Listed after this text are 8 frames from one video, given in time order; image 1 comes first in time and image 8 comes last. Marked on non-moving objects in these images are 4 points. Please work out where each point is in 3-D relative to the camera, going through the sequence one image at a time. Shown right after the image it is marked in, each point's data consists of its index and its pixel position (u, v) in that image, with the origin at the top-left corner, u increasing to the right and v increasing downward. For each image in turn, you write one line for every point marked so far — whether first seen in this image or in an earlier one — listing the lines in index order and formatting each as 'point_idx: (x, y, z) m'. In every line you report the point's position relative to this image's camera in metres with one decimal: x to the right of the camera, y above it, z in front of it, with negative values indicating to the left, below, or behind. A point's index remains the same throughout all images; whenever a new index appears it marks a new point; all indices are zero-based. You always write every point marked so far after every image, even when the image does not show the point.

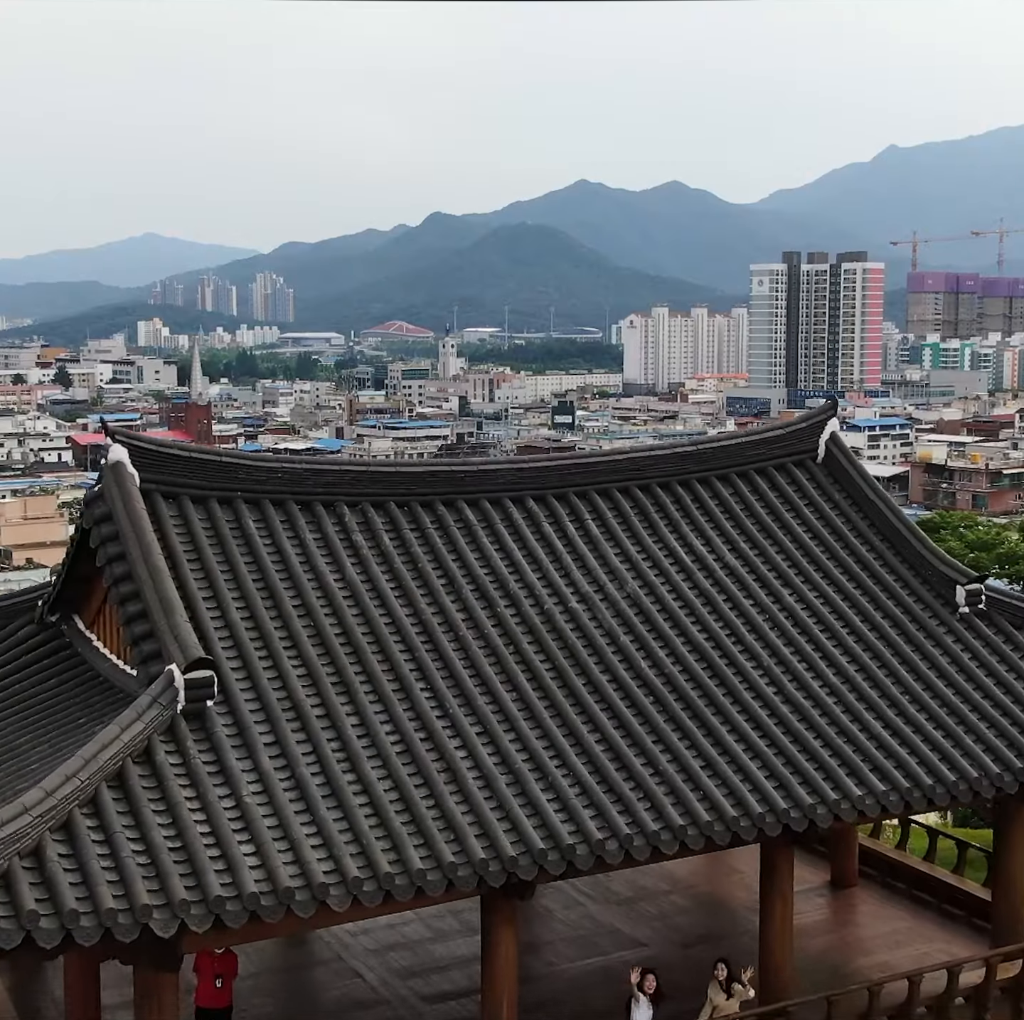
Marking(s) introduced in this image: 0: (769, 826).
0: (+1.4, -1.8, +7.9) m
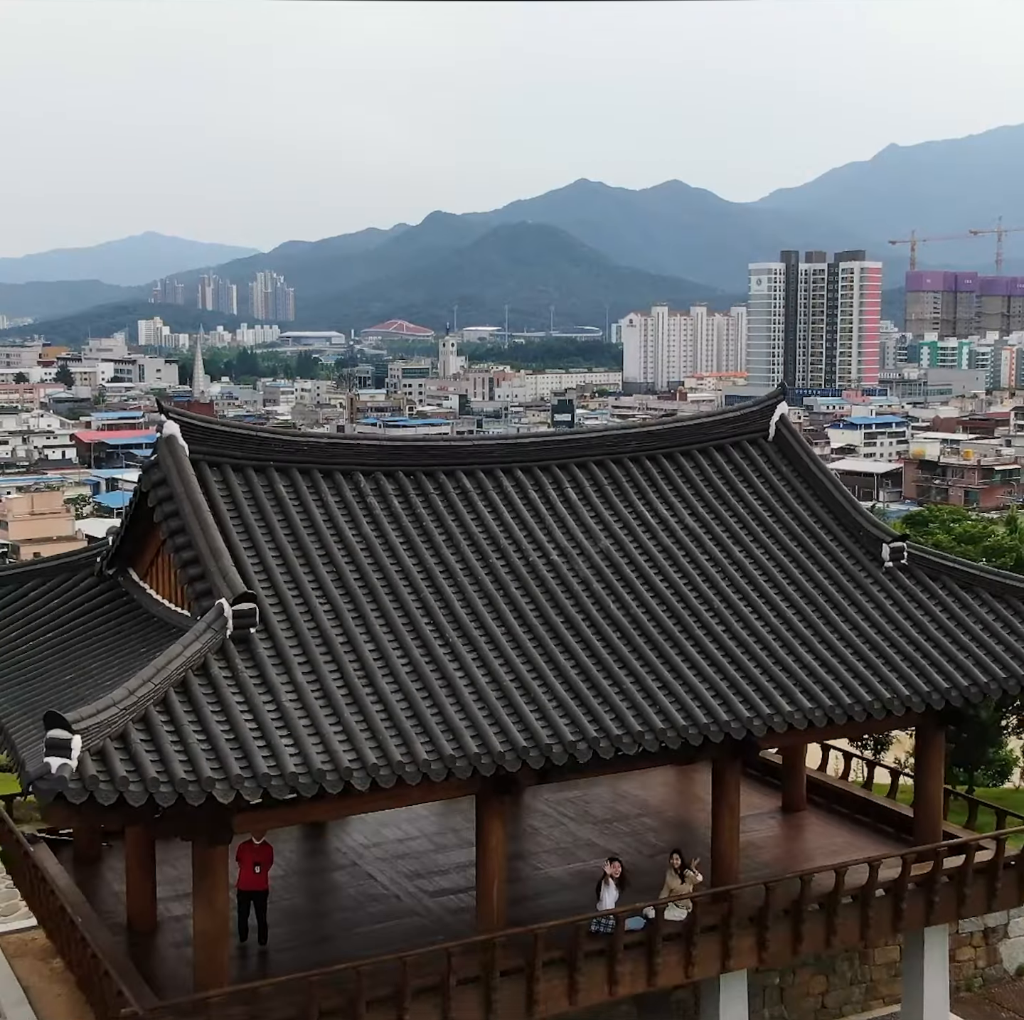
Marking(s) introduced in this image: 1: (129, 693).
0: (+1.4, -1.5, +9.6) m
1: (-2.2, -1.1, +8.3) m
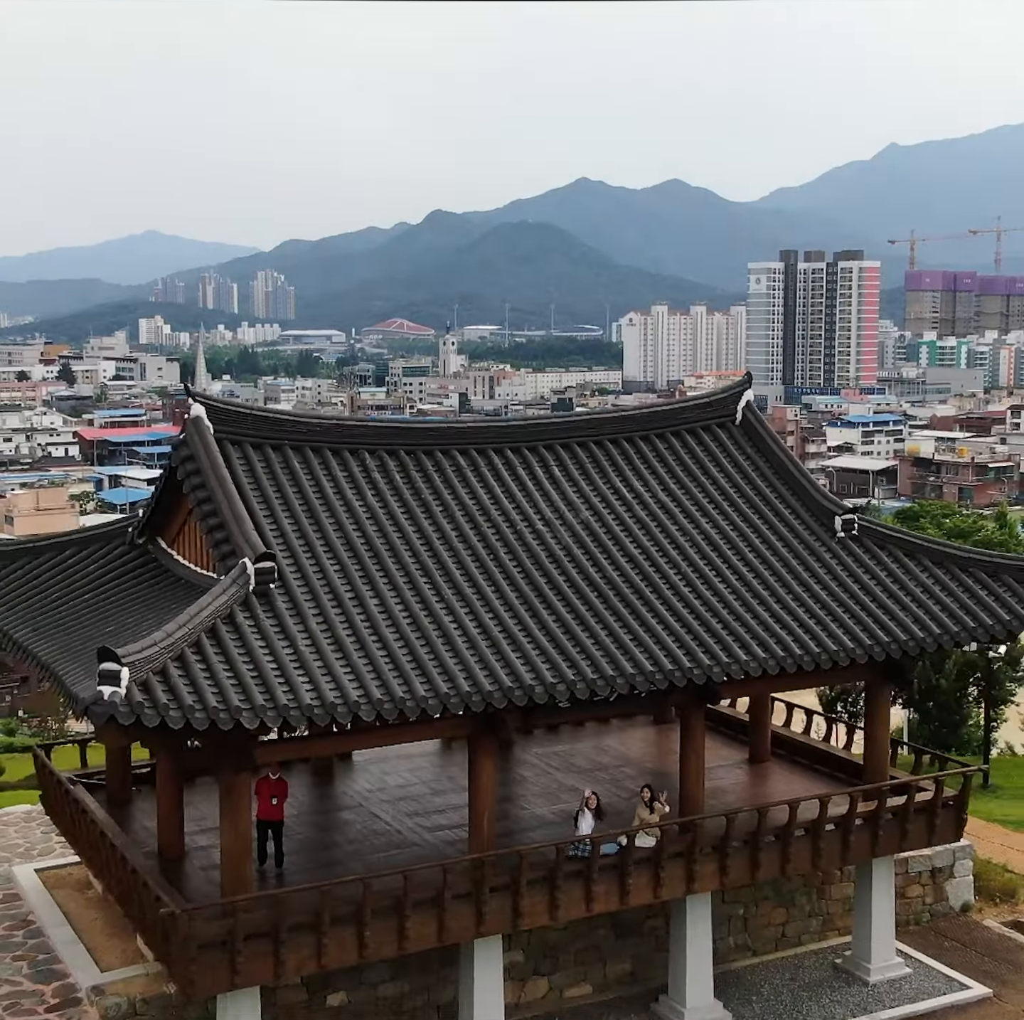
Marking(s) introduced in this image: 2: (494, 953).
0: (+1.3, -1.3, +11.0) m
1: (-2.3, -0.9, +9.6) m
2: (-0.1, -3.6, +11.5) m
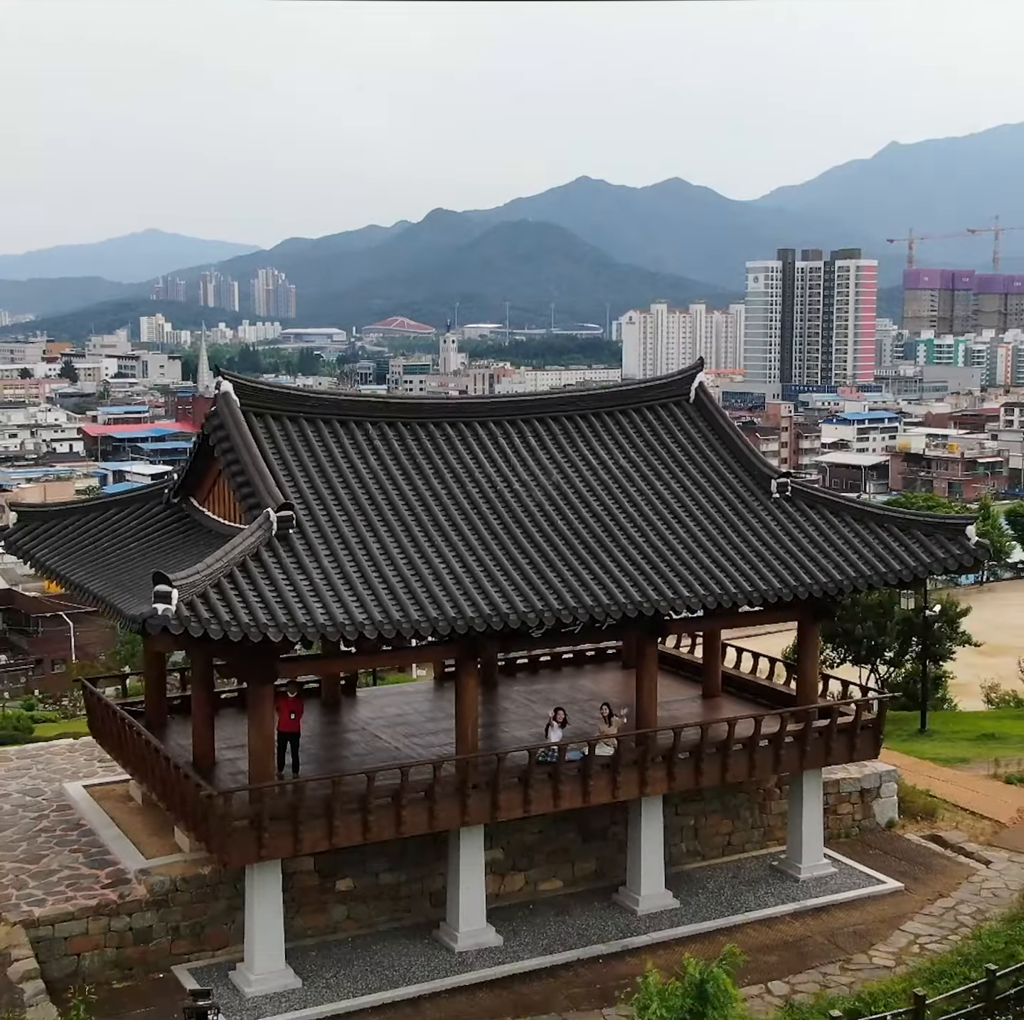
0: (+1.1, -0.9, +13.1) m
1: (-2.5, -0.5, +11.8) m
2: (-0.3, -3.2, +13.7) m
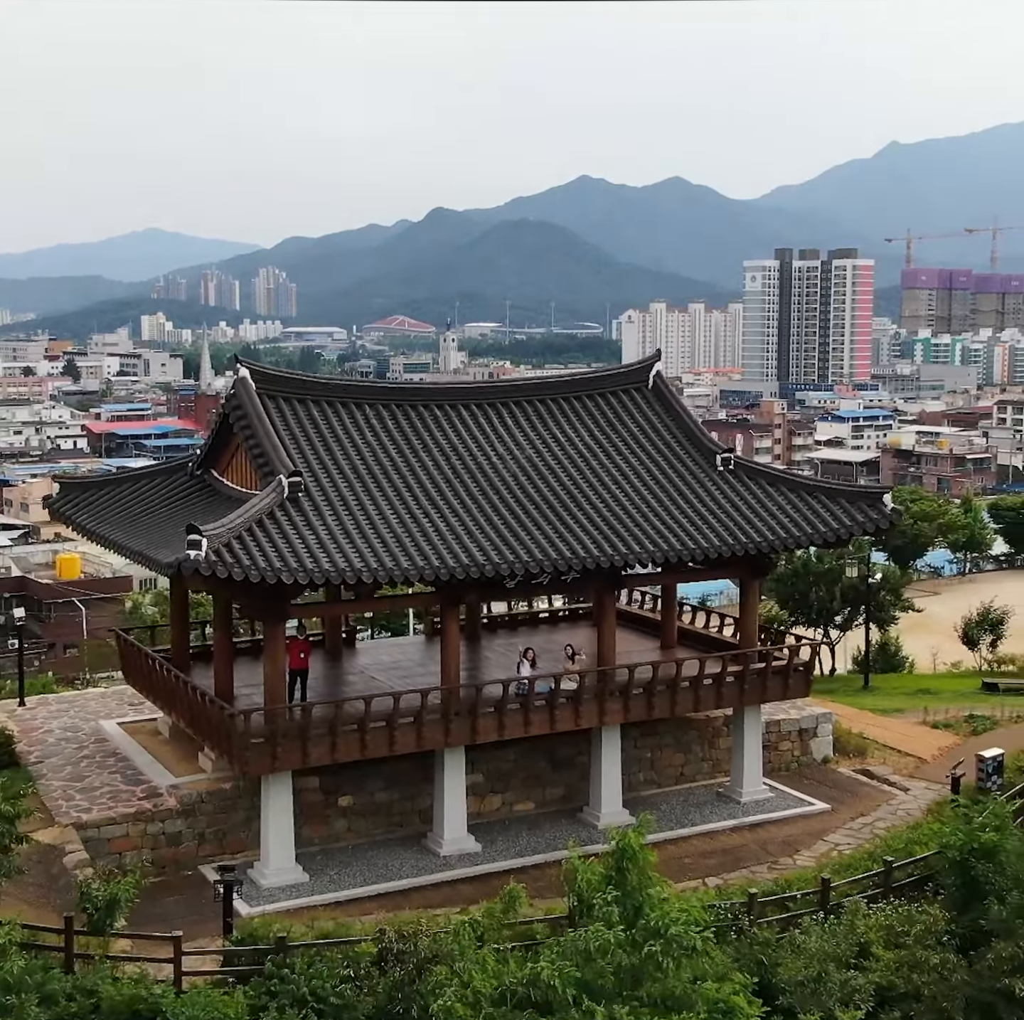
0: (+0.8, -0.5, +15.4) m
1: (-2.8, -0.1, +14.0) m
2: (-0.6, -2.8, +15.9) m
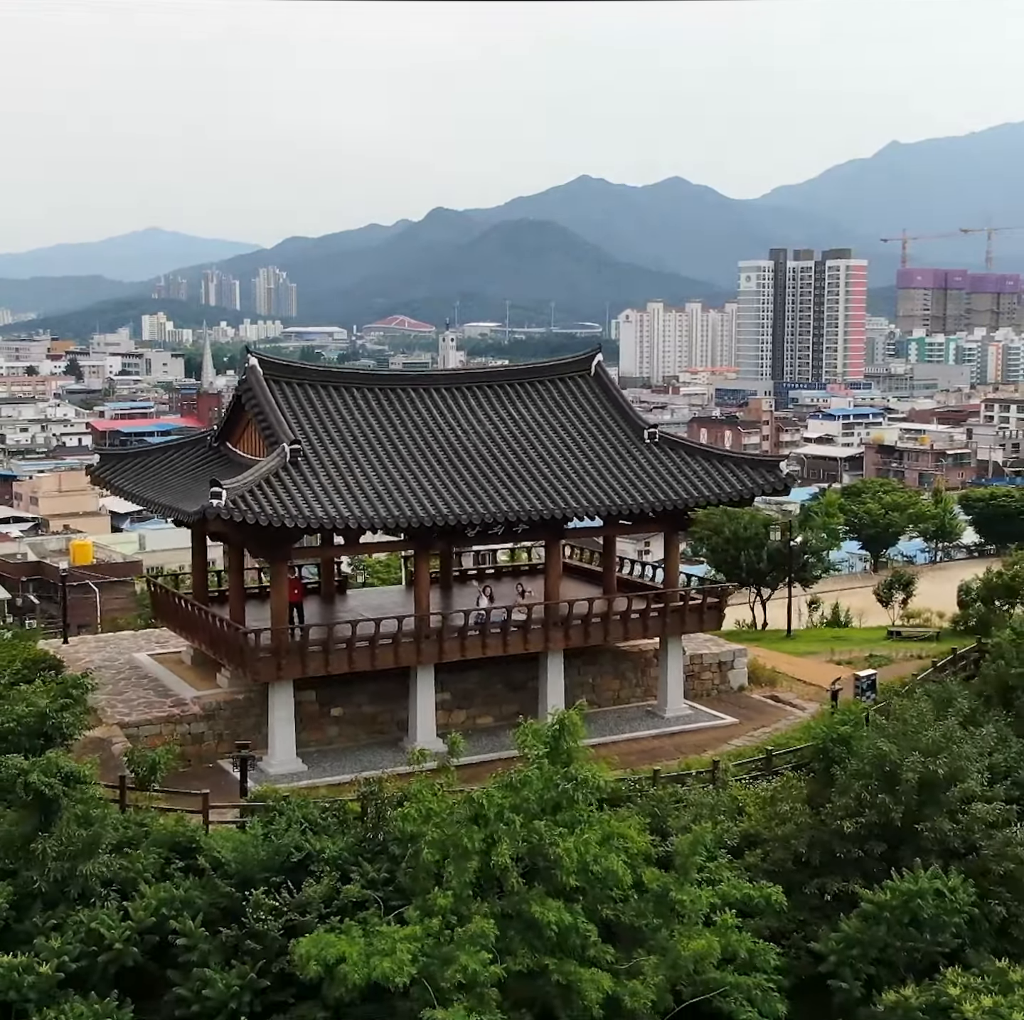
0: (+0.3, 0.0, +19.0) m
1: (-3.3, +0.4, +17.7) m
2: (-1.1, -2.3, +19.5) m
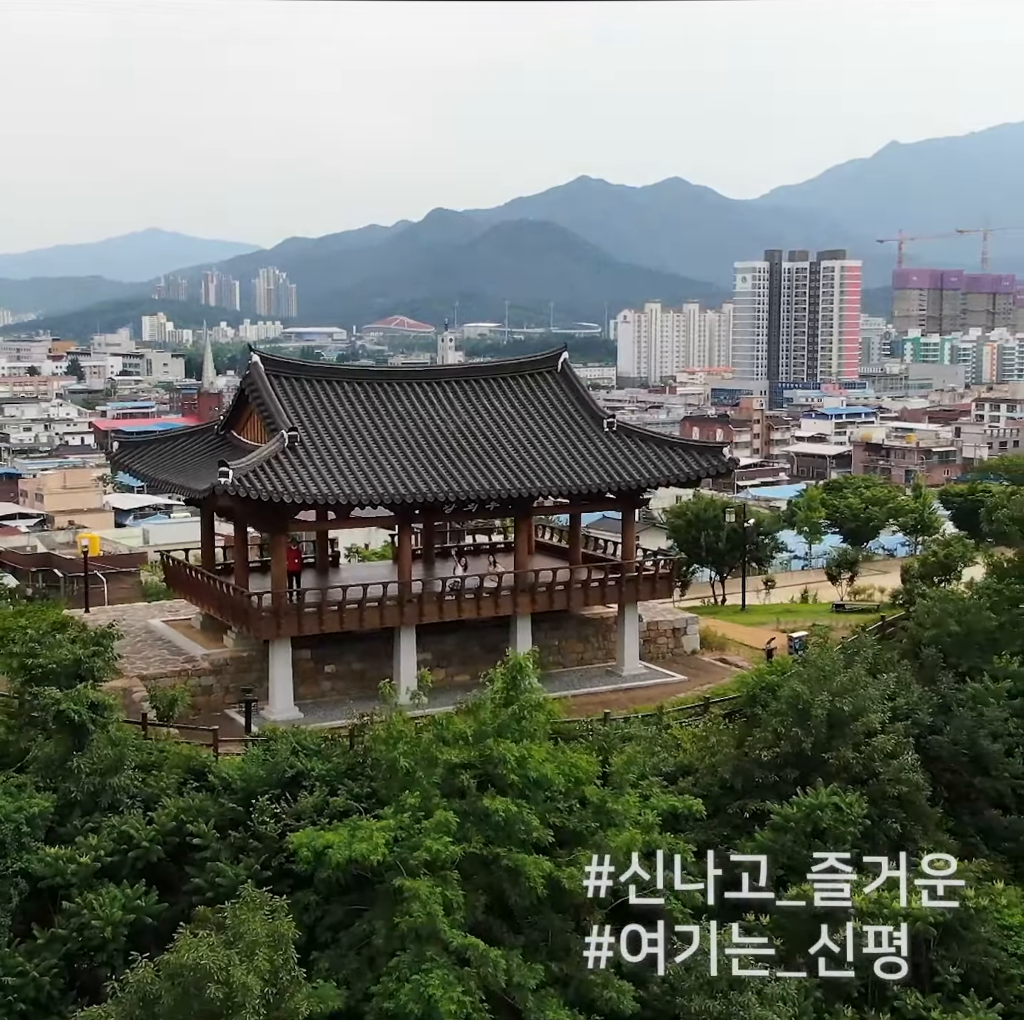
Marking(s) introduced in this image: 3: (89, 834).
0: (-0.2, +0.3, +21.6) m
1: (-3.8, +0.7, +20.2) m
2: (-1.5, -2.0, +22.1) m
3: (-4.7, -3.6, +15.5) m
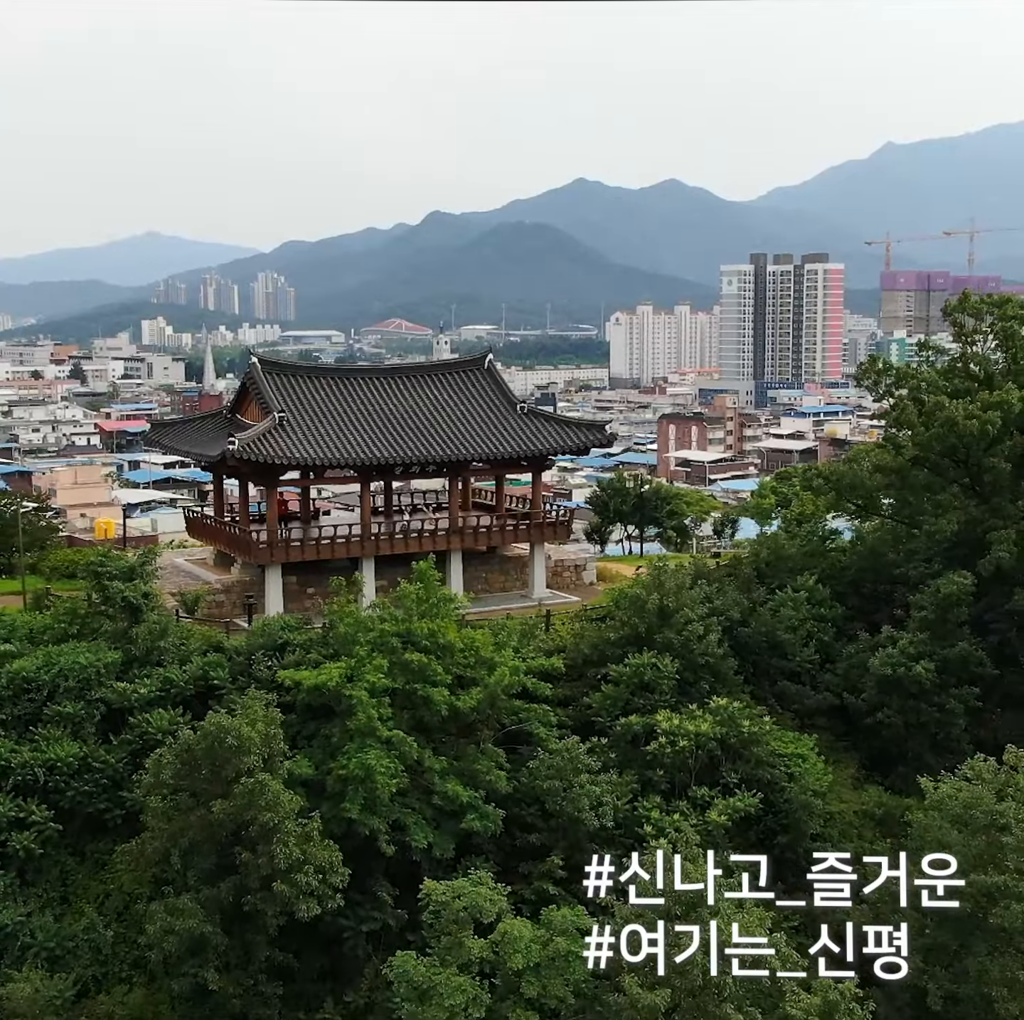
0: (-1.6, +1.1, +29.2) m
1: (-5.2, +1.5, +27.8) m
2: (-2.9, -1.2, +29.7) m
3: (-6.1, -2.8, +23.1) m
